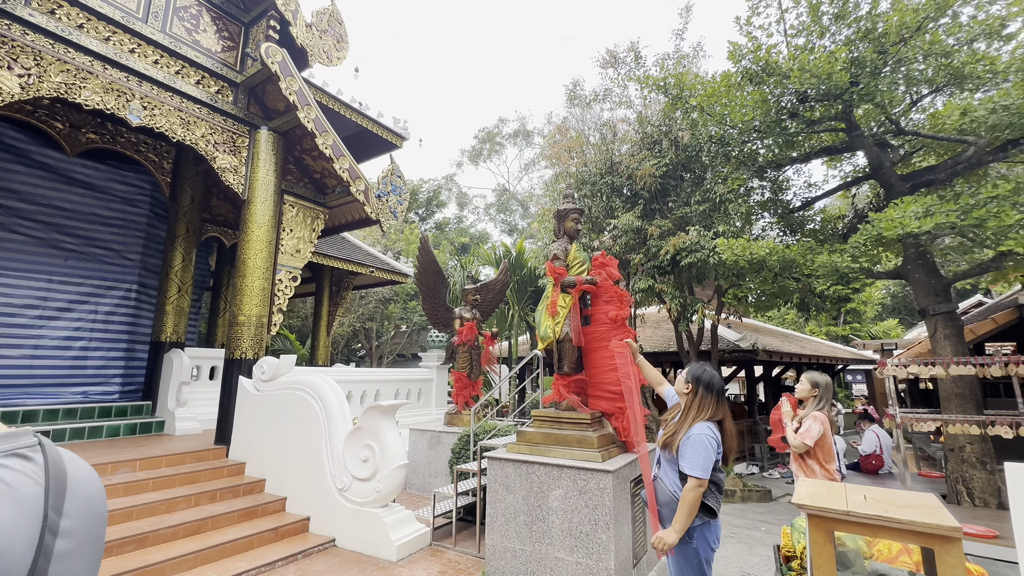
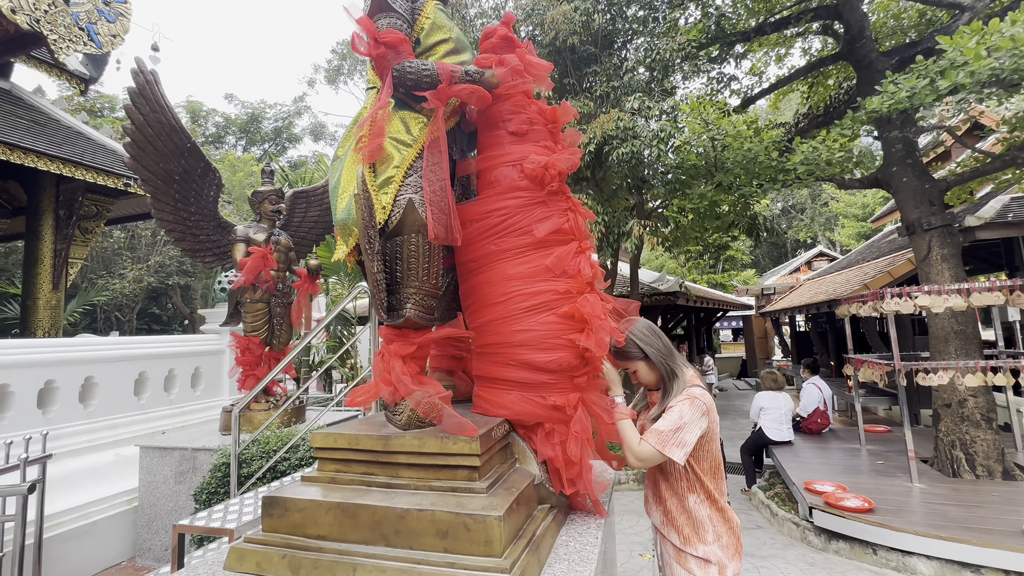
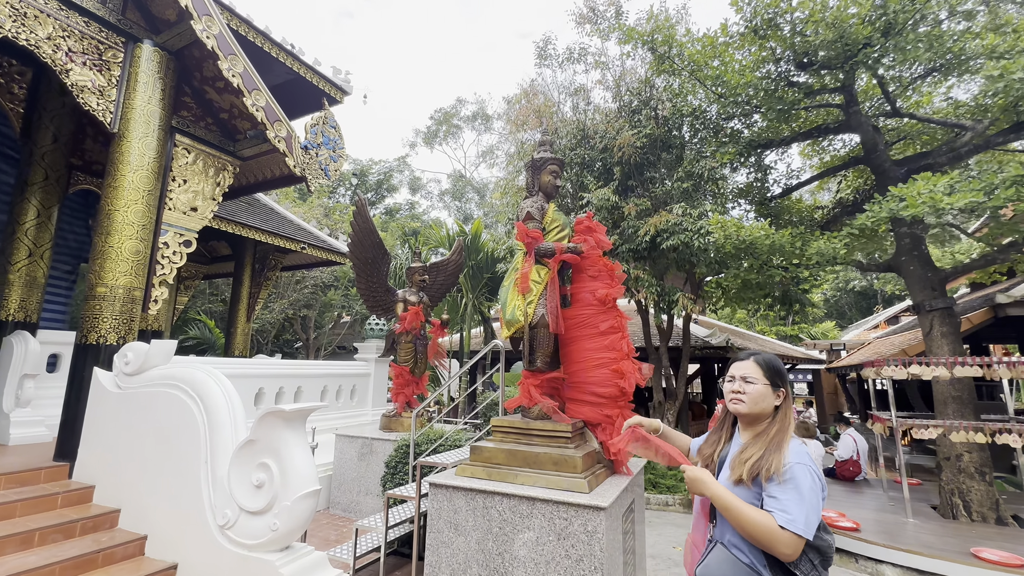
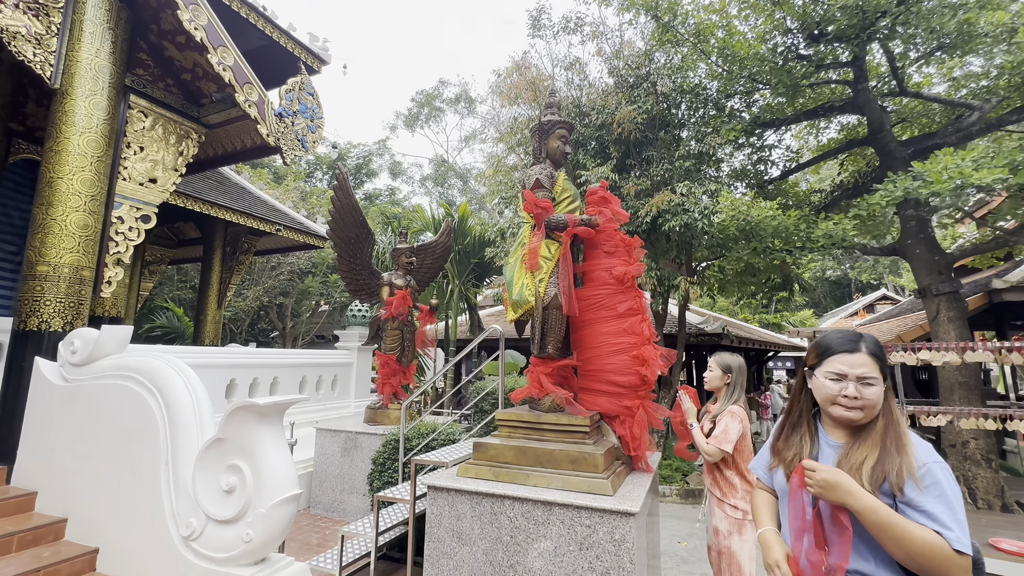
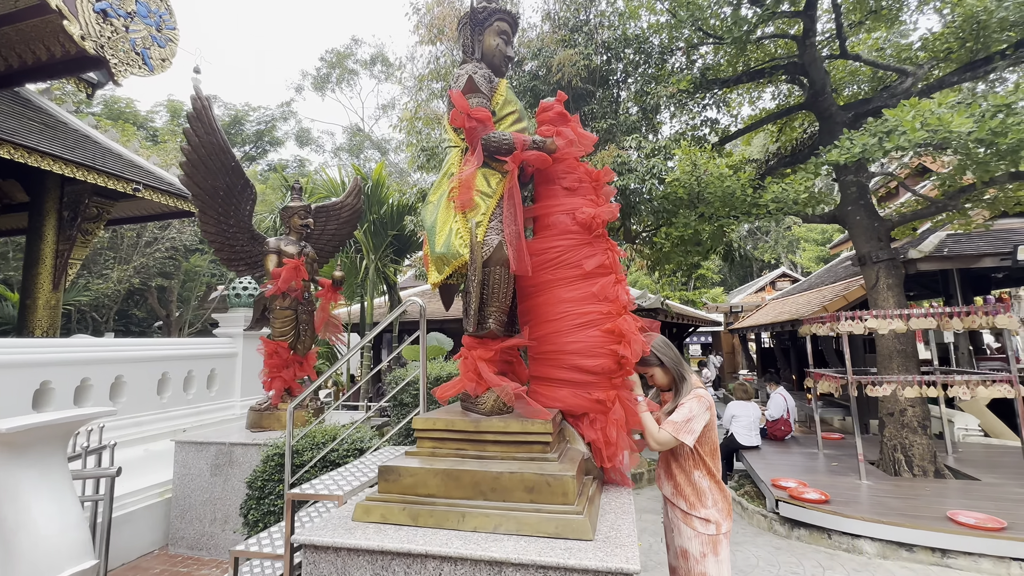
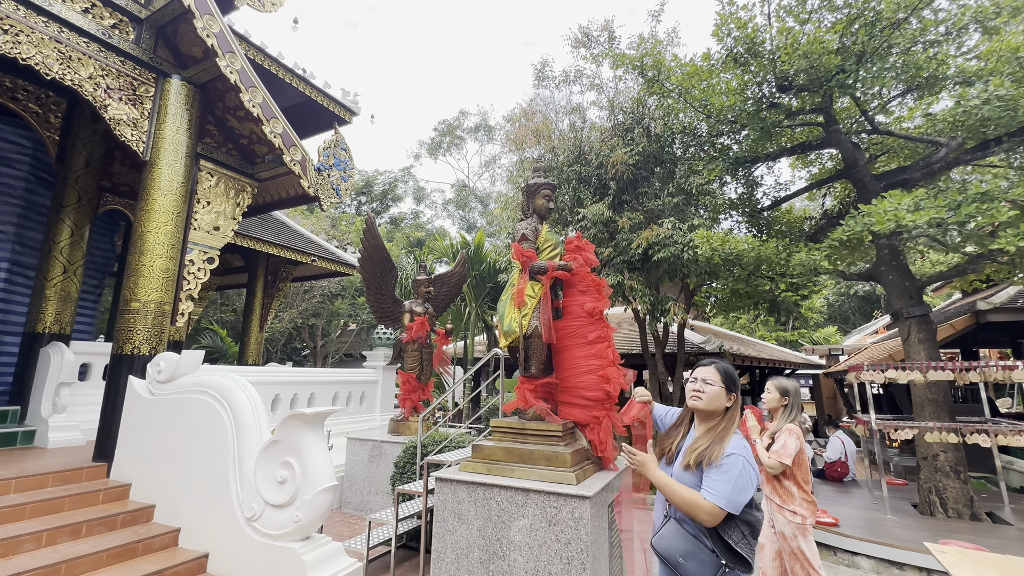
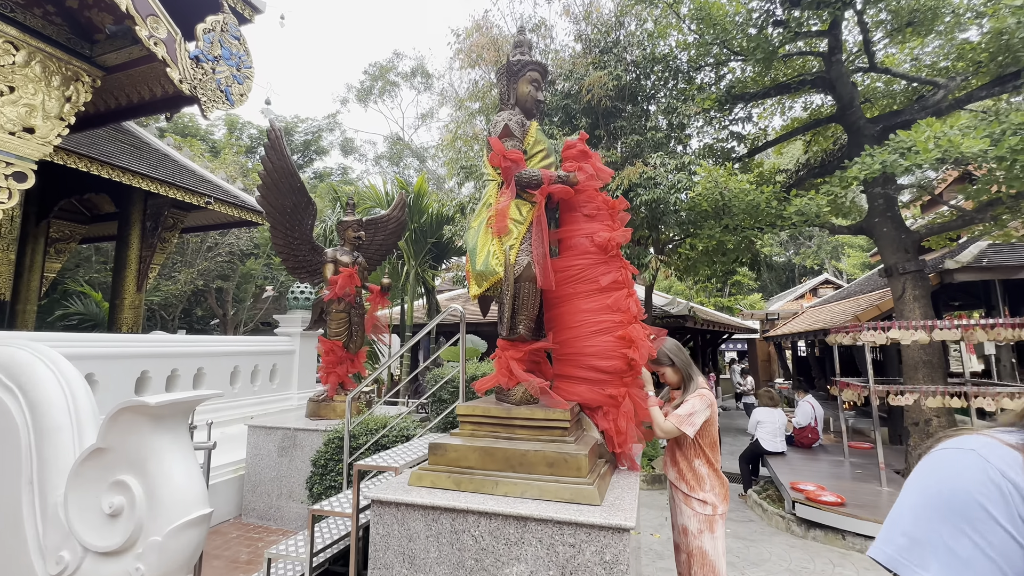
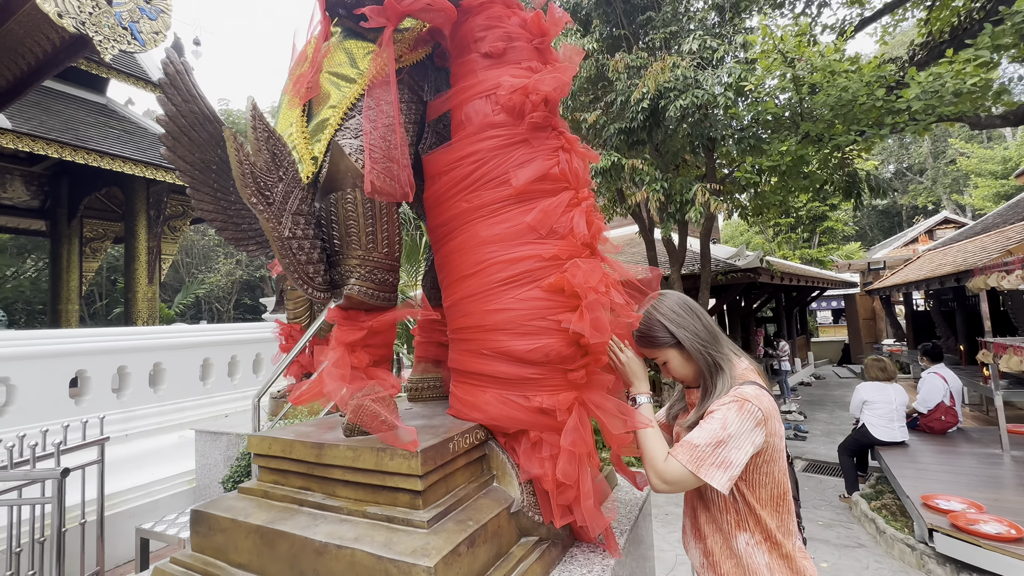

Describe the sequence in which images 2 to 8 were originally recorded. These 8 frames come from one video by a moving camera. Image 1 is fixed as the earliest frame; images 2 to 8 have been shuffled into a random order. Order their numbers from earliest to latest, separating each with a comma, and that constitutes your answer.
6, 3, 4, 7, 5, 2, 8
